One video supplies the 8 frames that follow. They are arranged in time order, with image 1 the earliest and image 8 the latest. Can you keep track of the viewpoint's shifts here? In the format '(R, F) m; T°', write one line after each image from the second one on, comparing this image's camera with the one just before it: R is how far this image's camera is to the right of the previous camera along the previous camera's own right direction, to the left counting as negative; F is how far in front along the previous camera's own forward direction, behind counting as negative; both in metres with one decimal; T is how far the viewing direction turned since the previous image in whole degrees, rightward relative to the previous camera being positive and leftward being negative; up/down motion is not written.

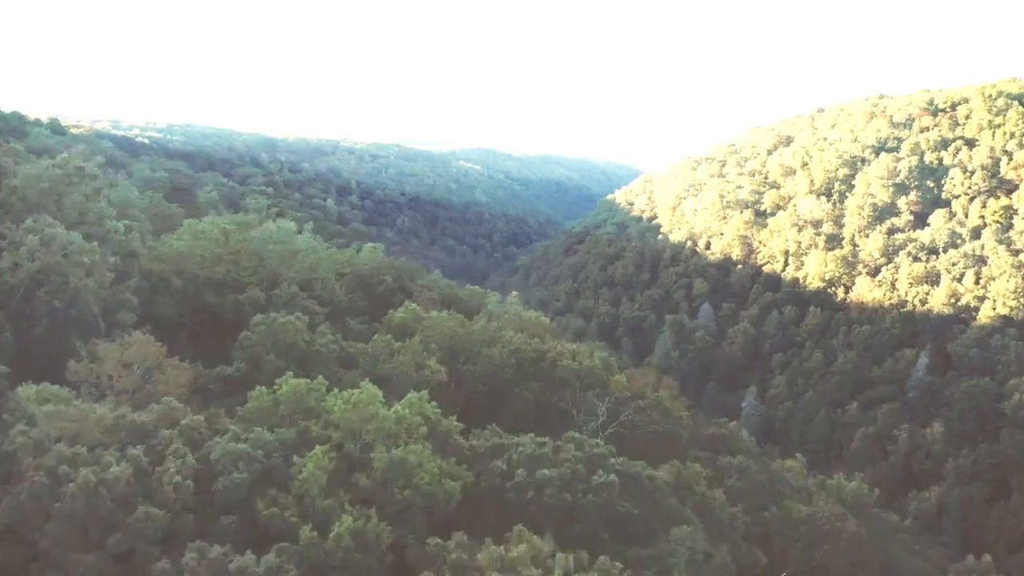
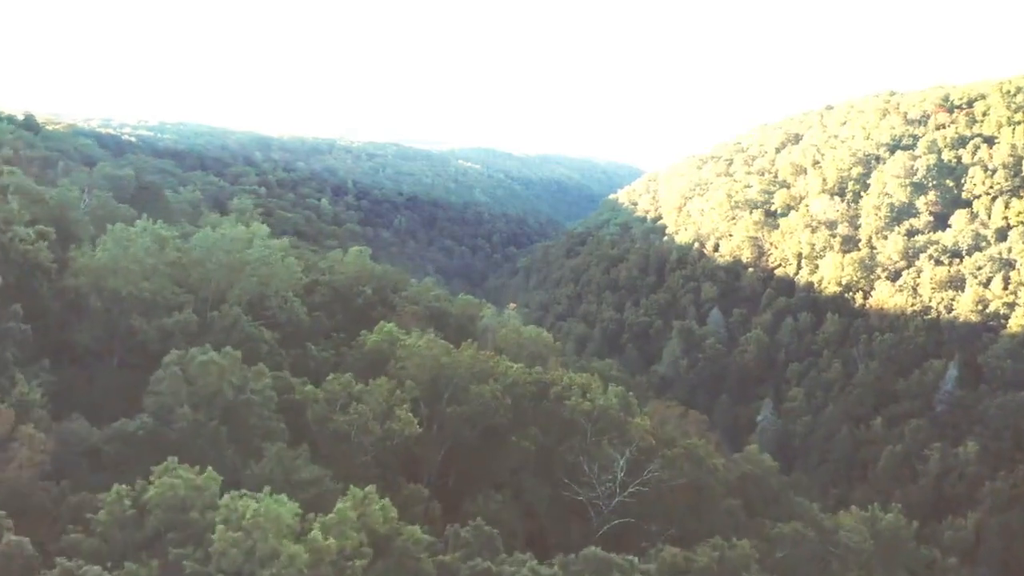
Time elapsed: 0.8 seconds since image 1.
(+0.1, +2.7) m; 0°
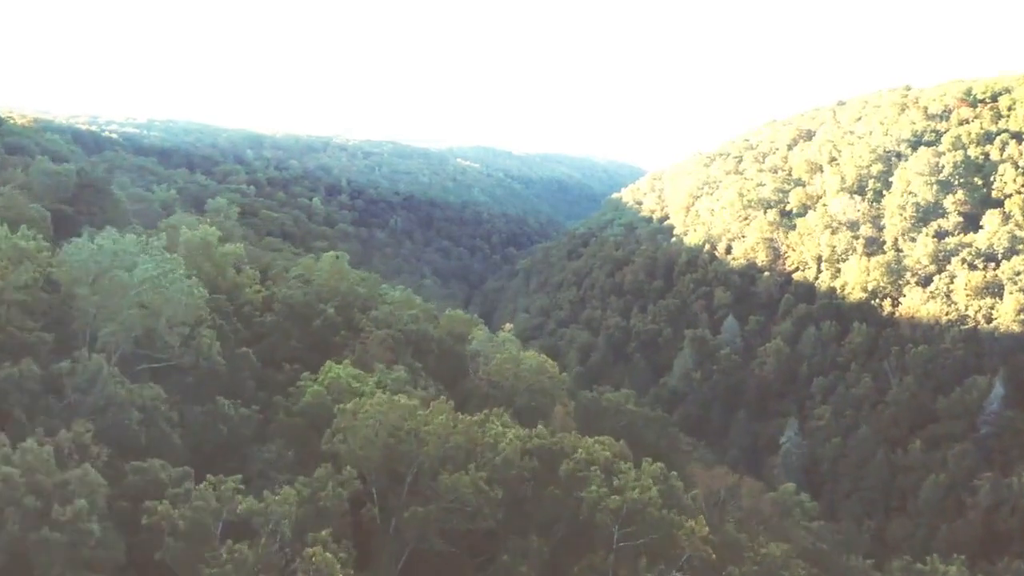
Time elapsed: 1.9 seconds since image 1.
(+0.1, +3.6) m; 0°
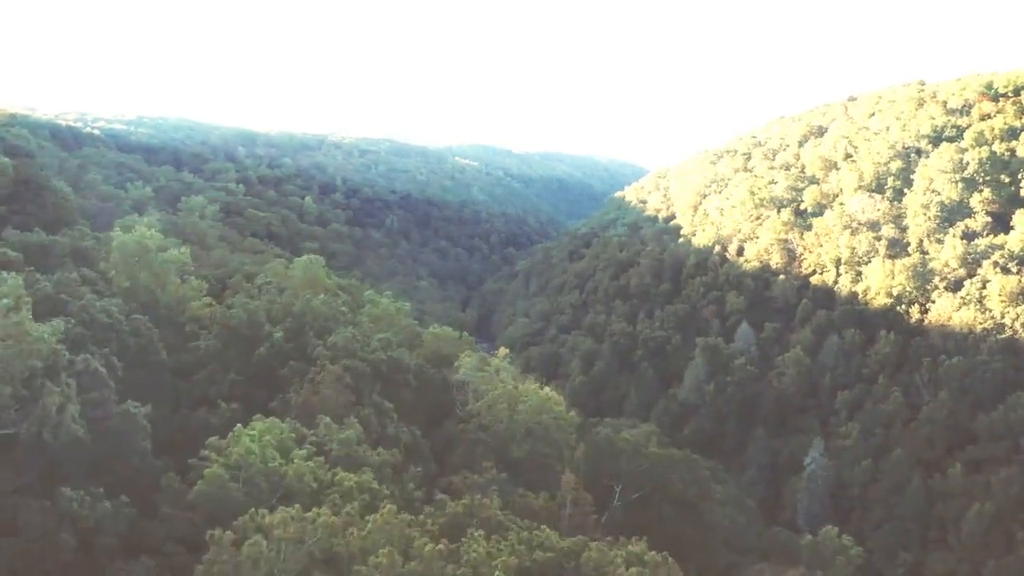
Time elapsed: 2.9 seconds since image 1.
(+0.1, +3.1) m; 0°
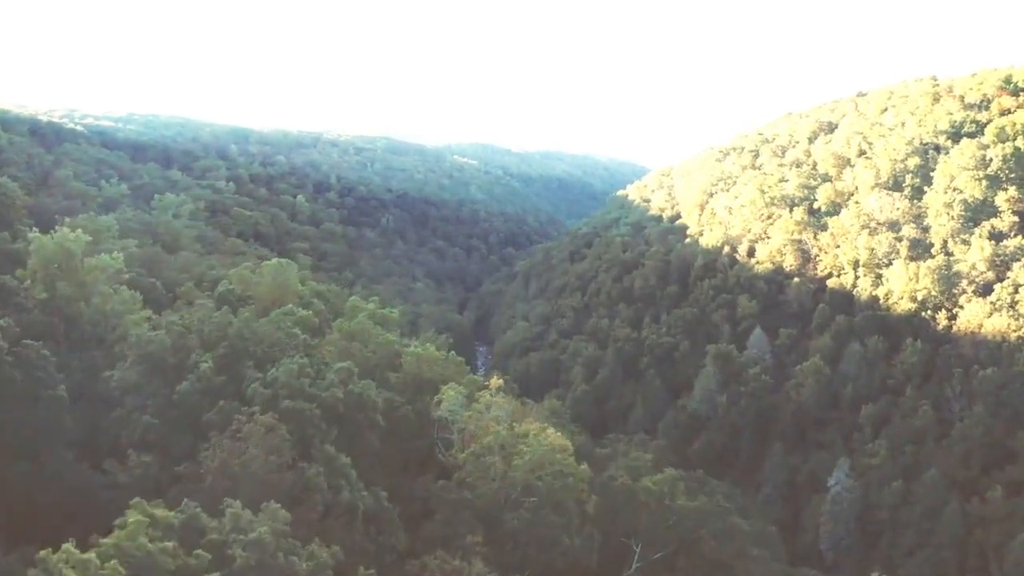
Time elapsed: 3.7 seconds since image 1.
(+0.1, +2.7) m; 0°
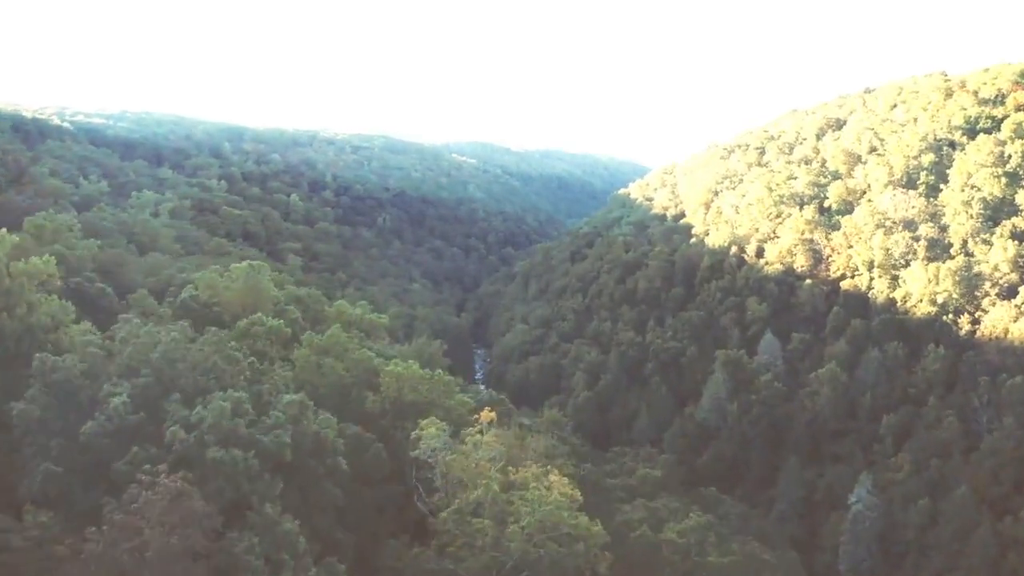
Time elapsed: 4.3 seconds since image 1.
(0.0, +2.0) m; 0°
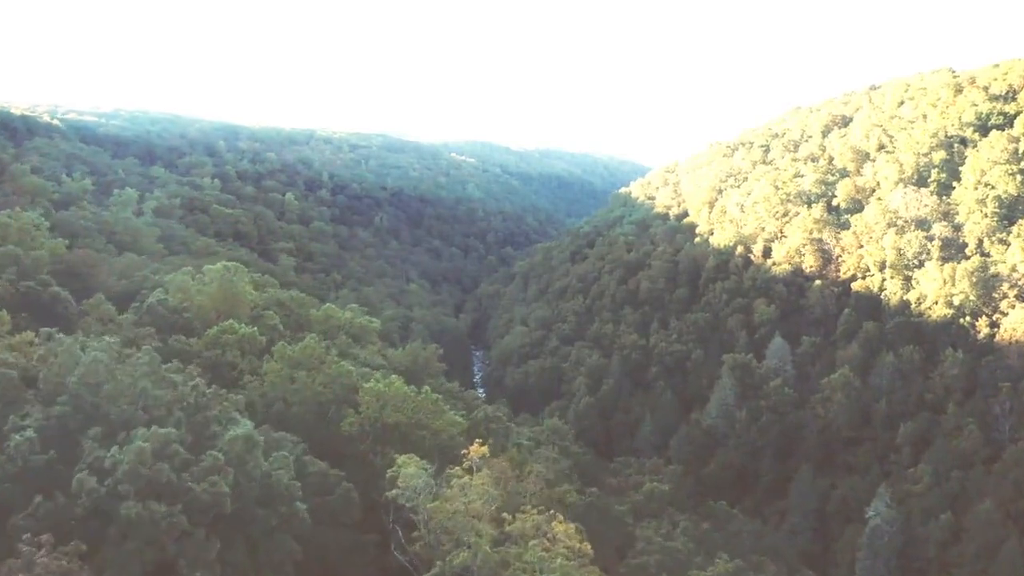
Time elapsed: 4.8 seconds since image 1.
(0.0, +1.5) m; 0°
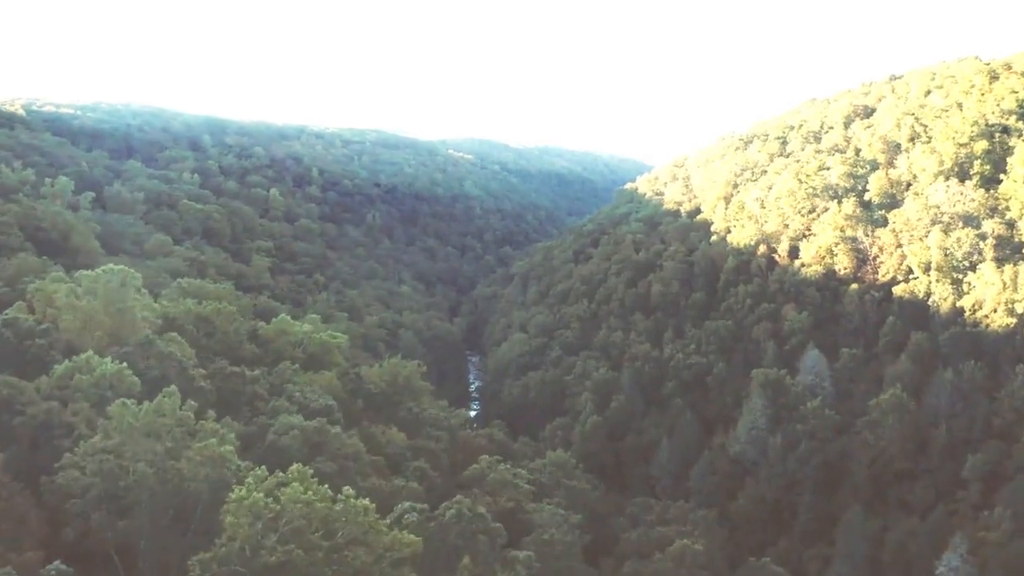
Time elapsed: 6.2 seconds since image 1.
(+0.1, +4.6) m; 0°
